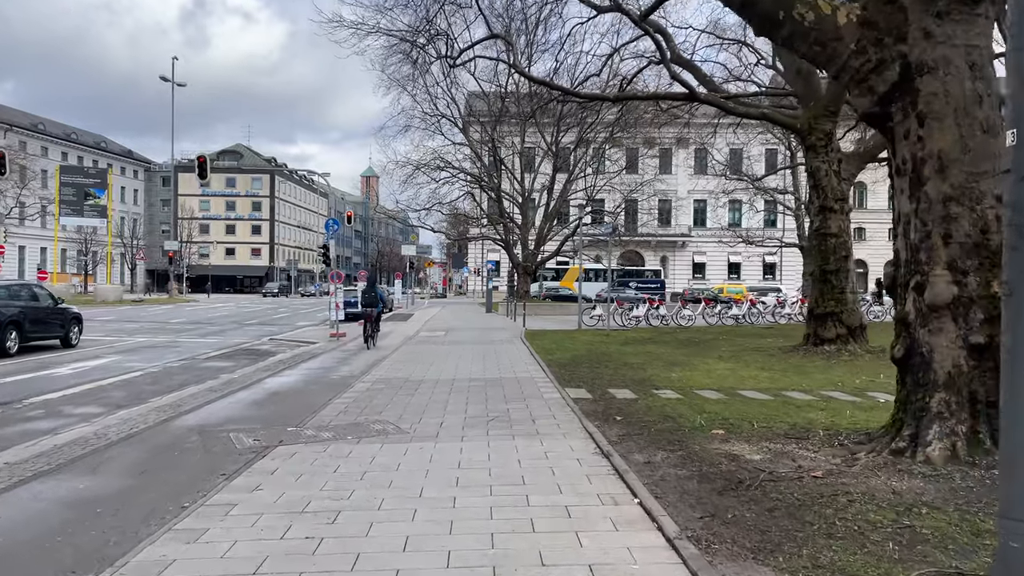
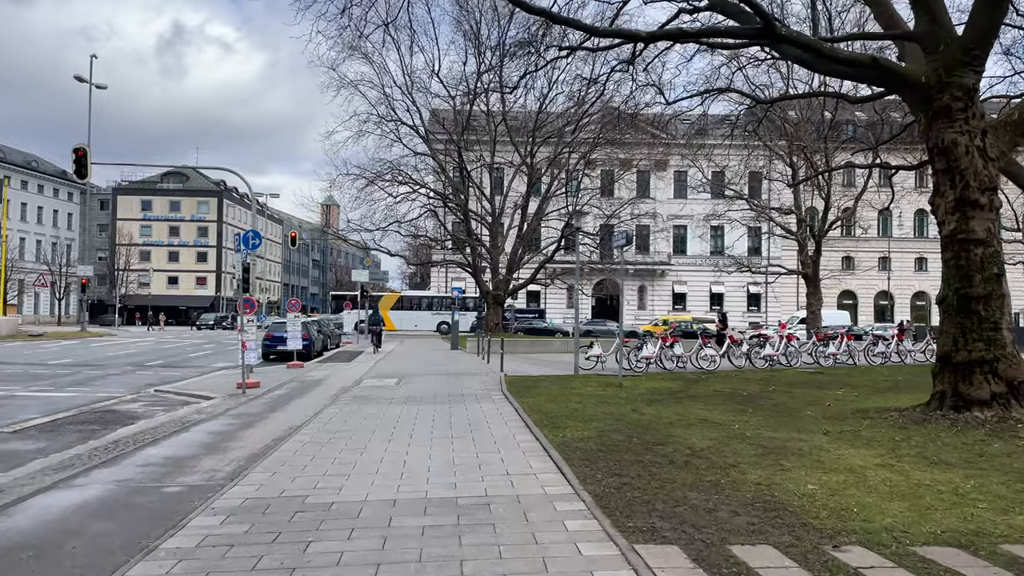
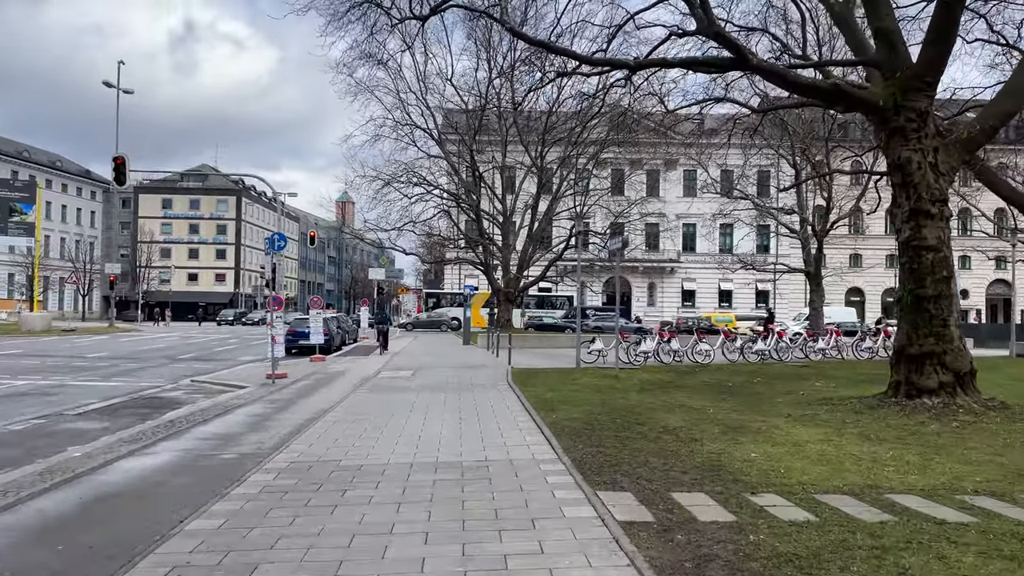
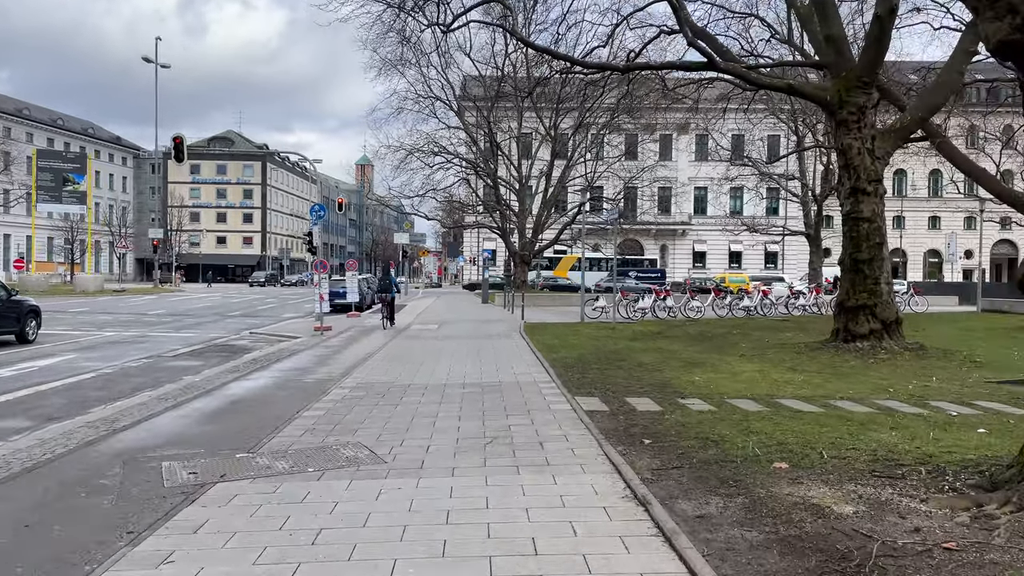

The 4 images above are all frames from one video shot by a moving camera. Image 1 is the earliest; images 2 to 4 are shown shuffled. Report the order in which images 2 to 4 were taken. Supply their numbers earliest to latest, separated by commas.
4, 3, 2
